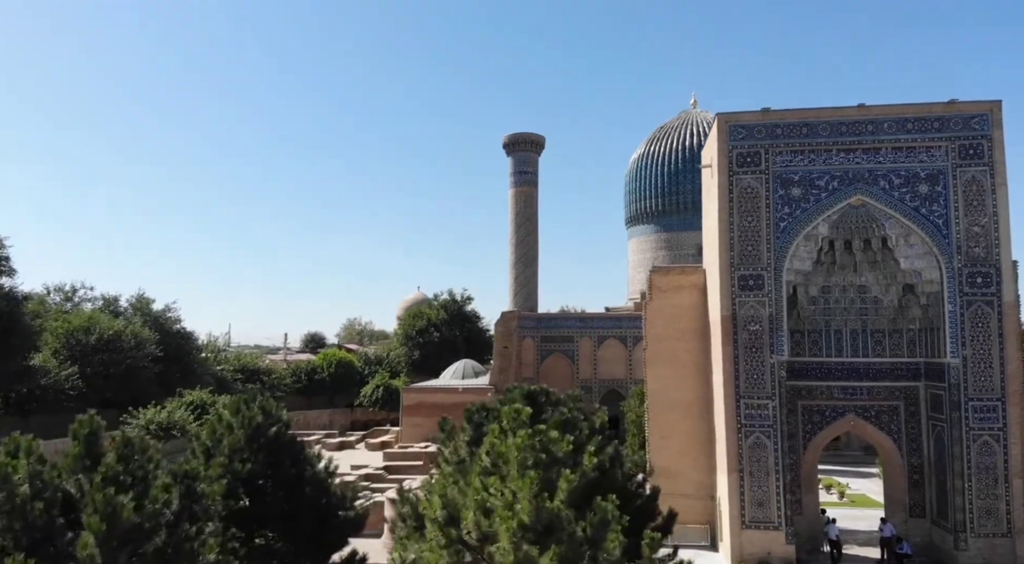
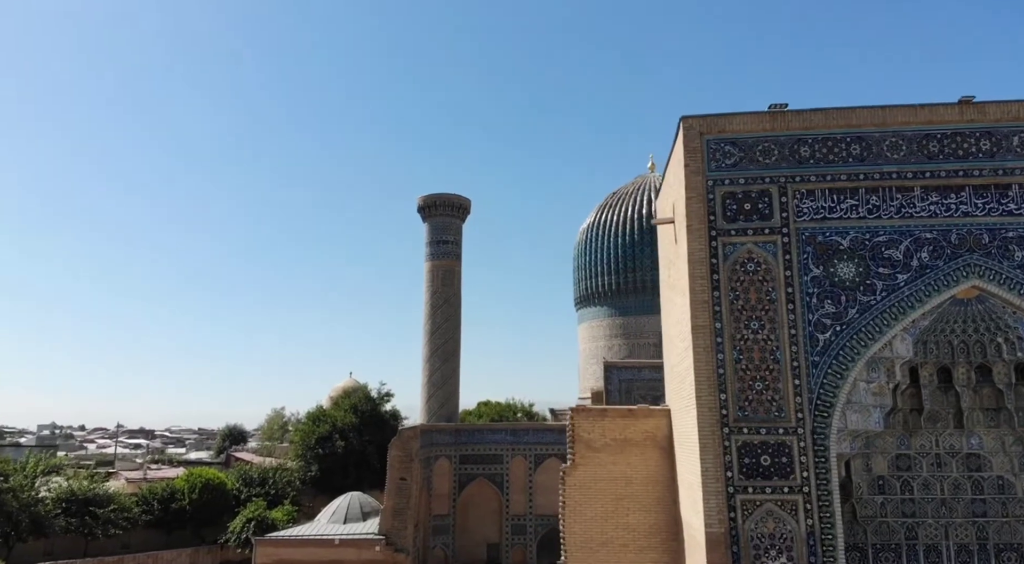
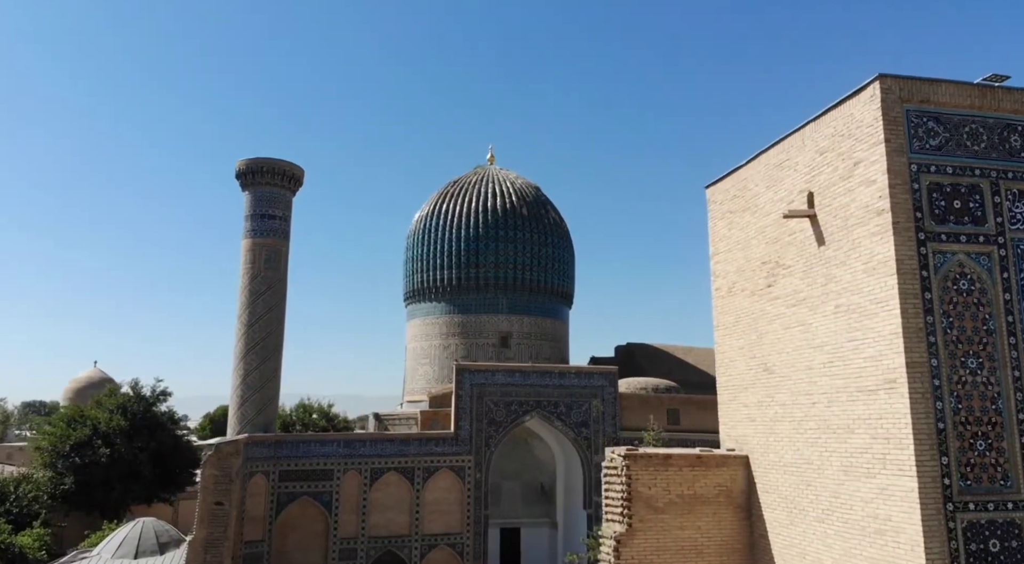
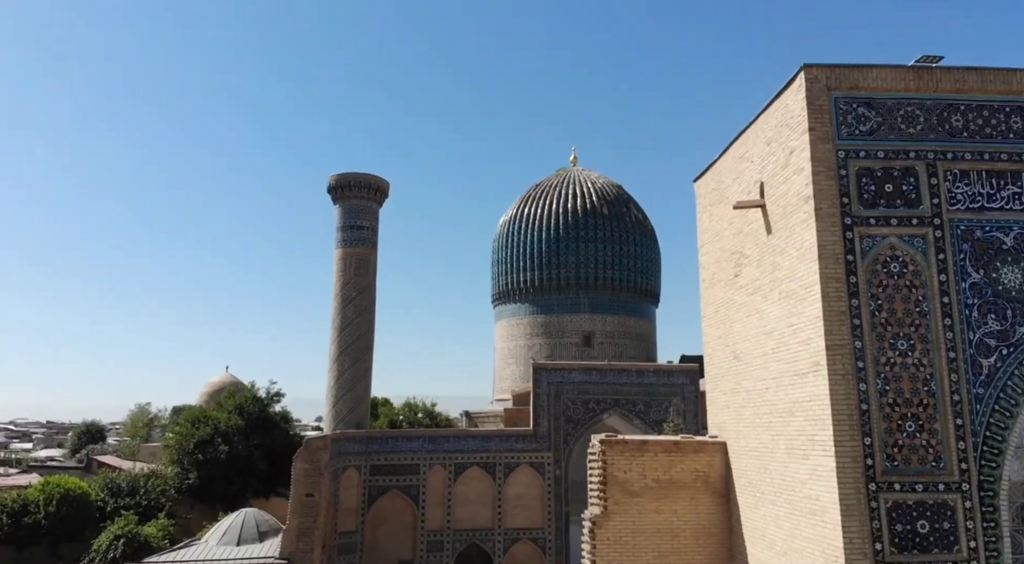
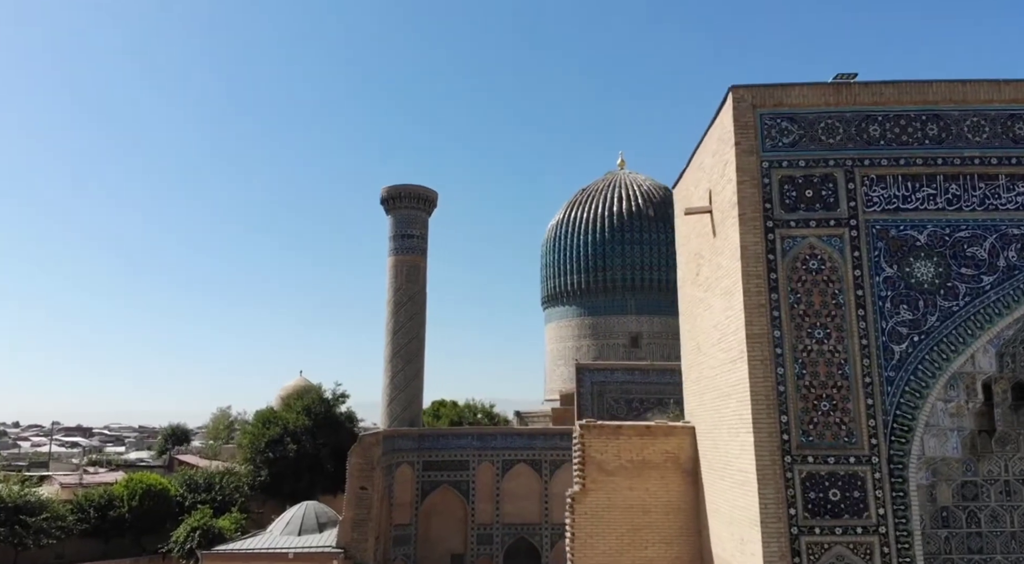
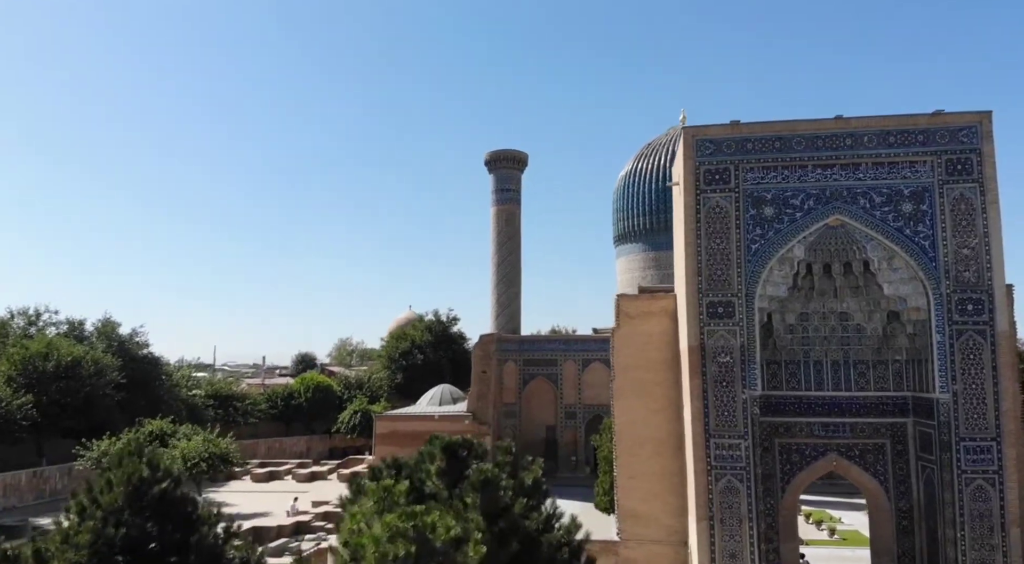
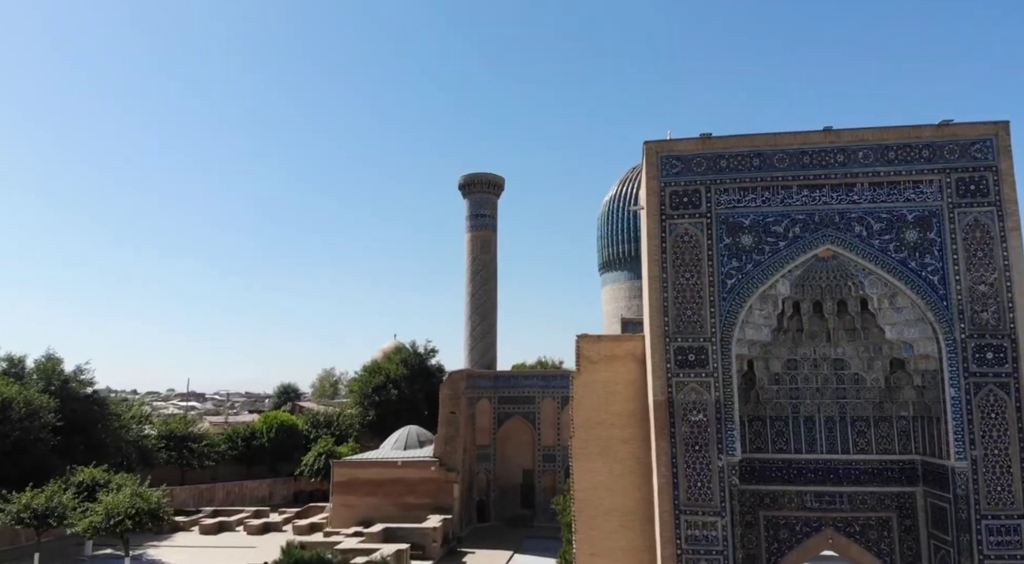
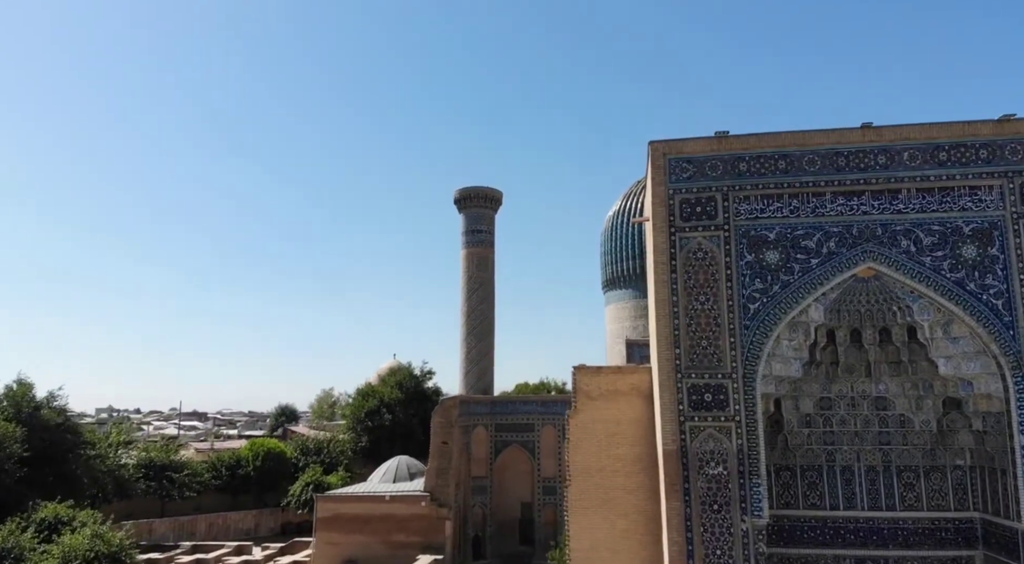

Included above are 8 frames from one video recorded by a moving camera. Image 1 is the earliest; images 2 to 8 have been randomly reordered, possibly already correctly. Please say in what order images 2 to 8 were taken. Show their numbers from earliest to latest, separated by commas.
6, 7, 8, 2, 5, 4, 3
